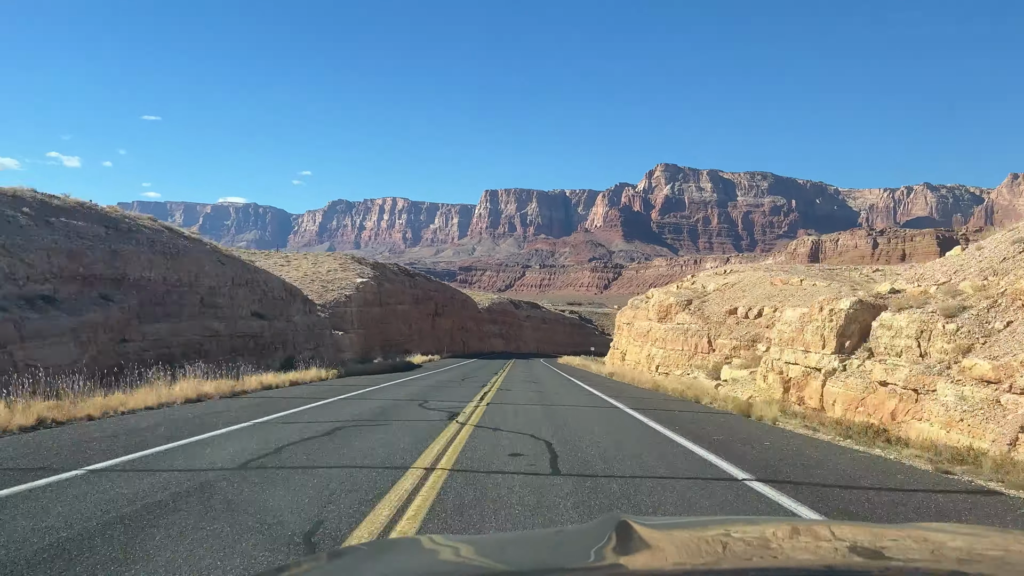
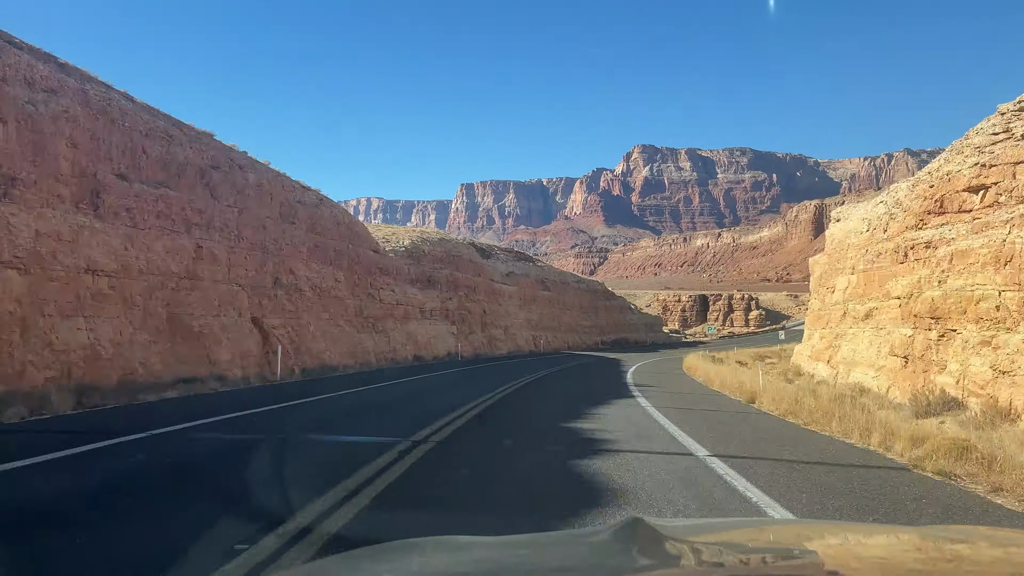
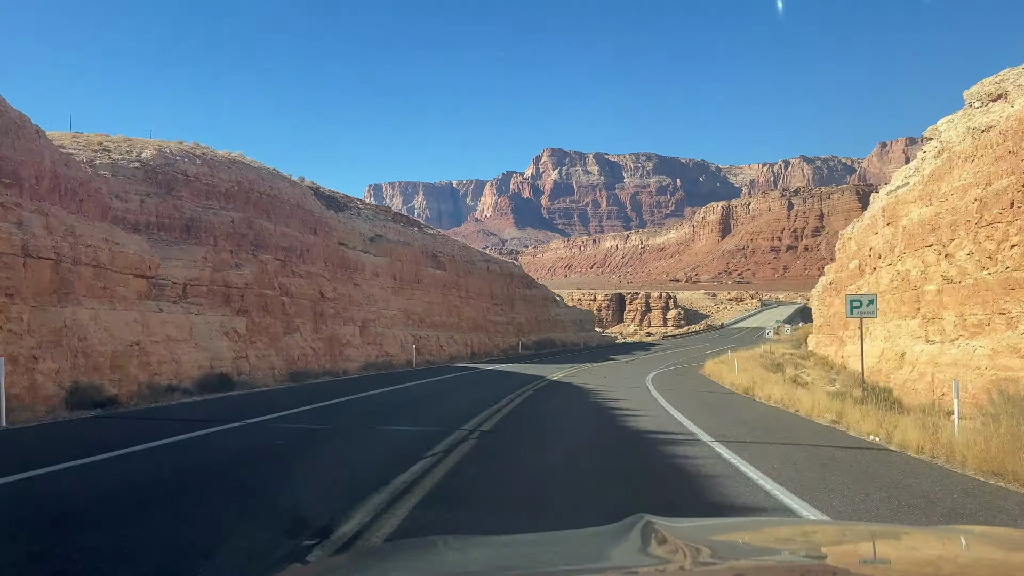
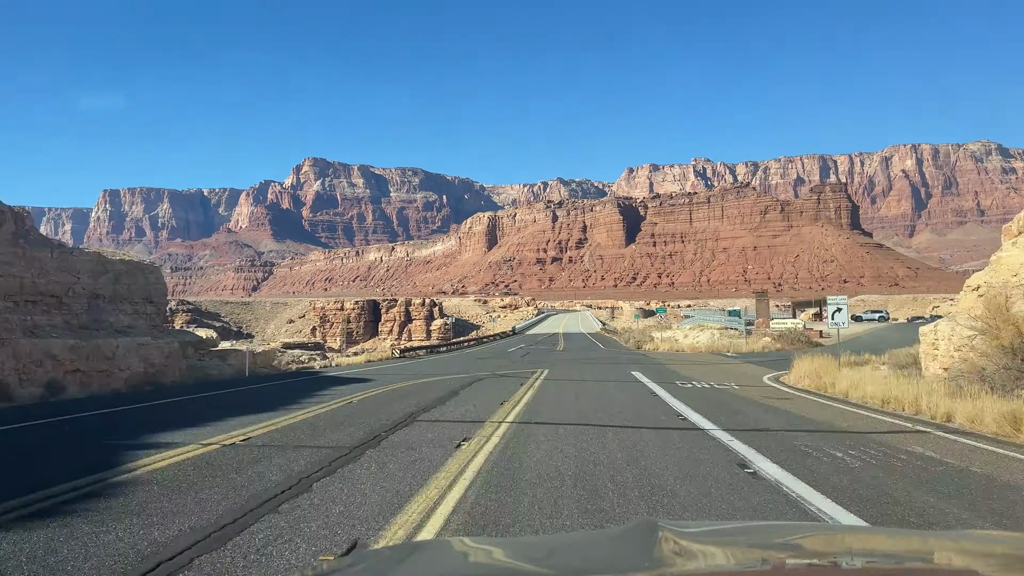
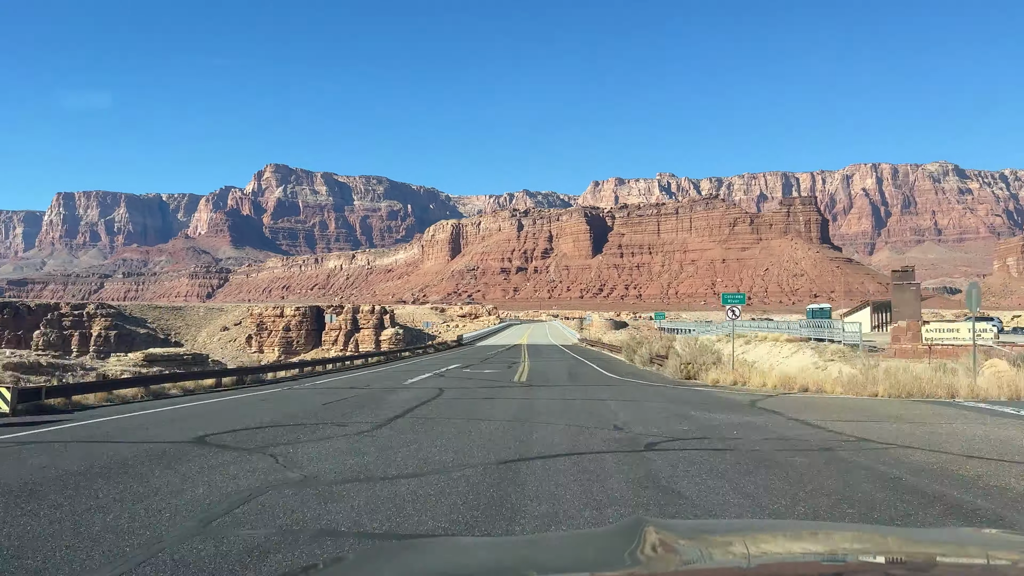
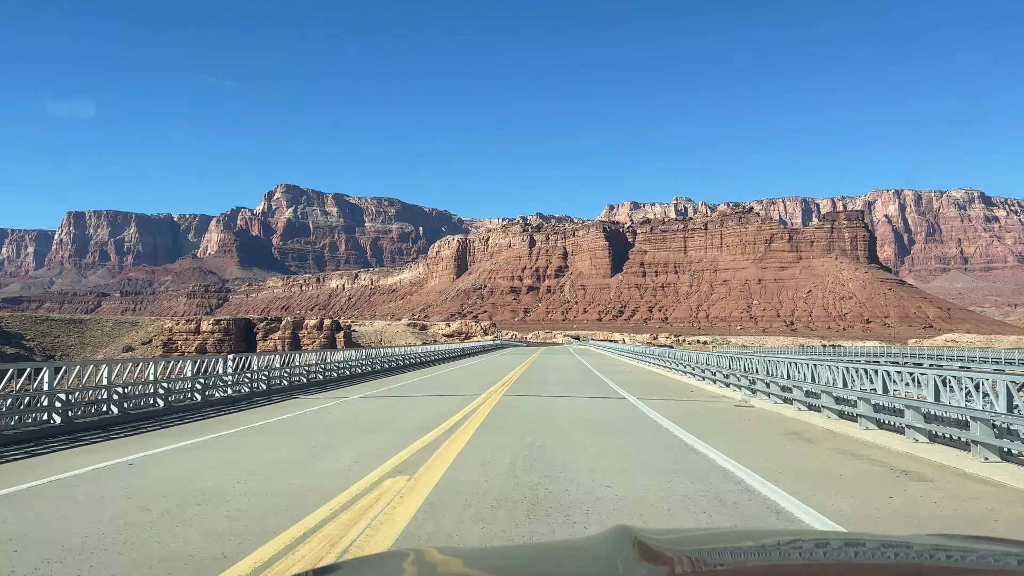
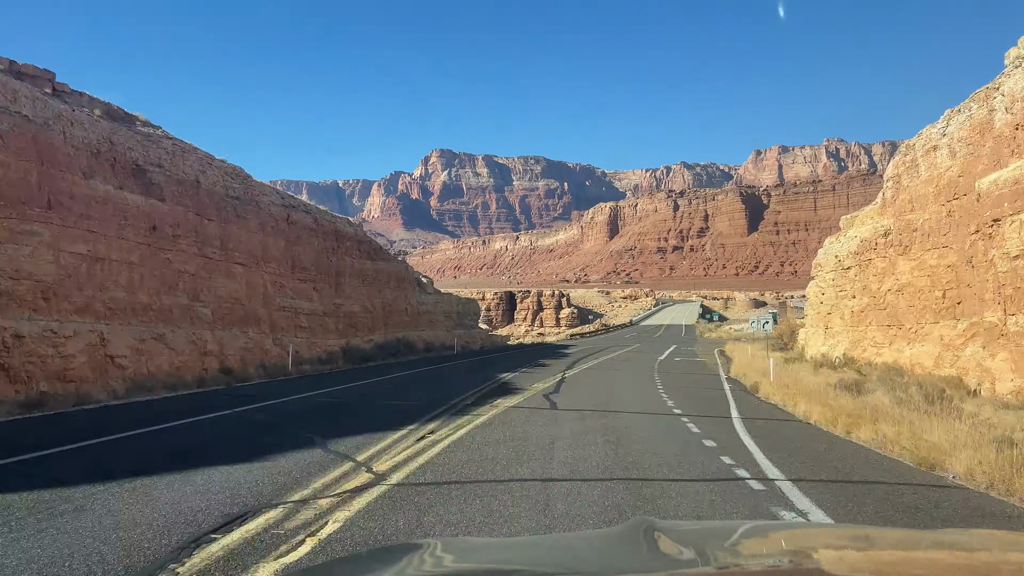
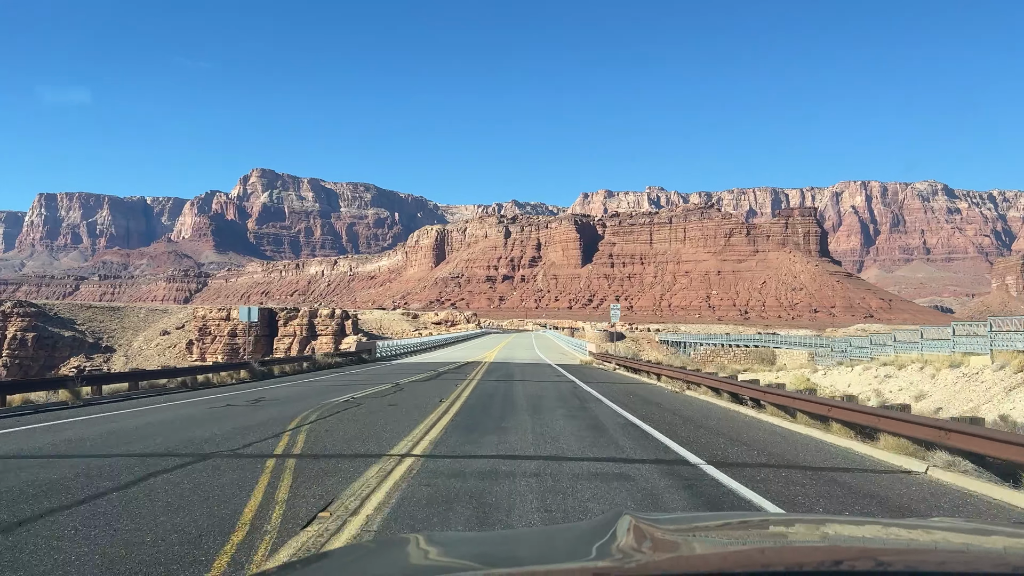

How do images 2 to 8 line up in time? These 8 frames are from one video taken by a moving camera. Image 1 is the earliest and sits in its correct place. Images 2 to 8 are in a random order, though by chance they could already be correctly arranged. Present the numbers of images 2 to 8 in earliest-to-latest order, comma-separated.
2, 3, 7, 4, 5, 8, 6
